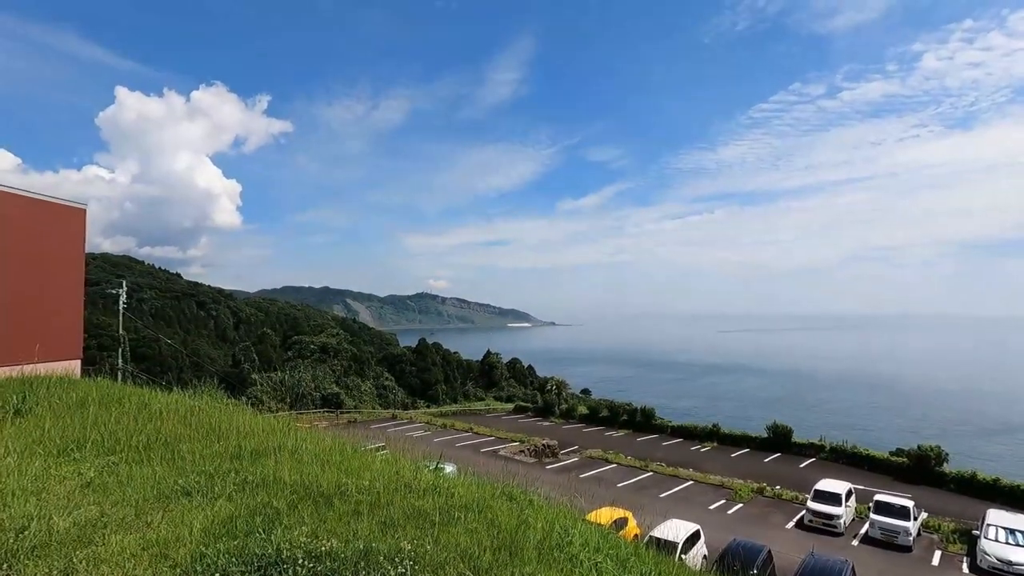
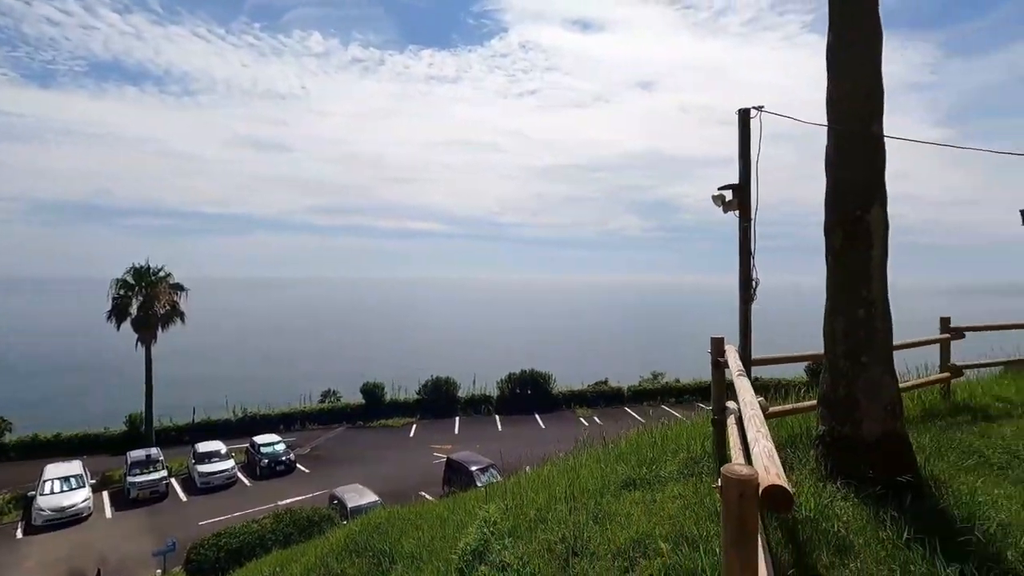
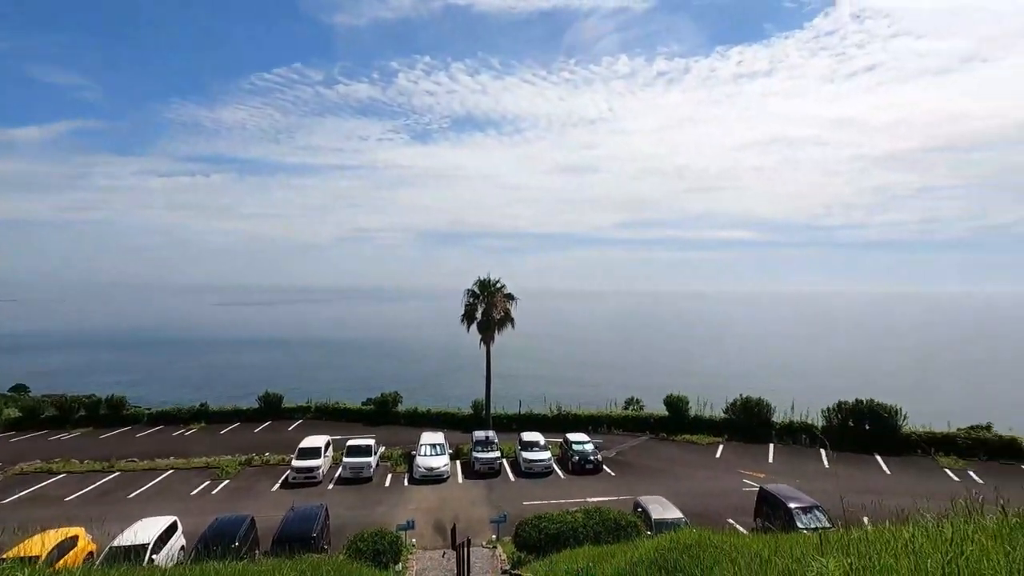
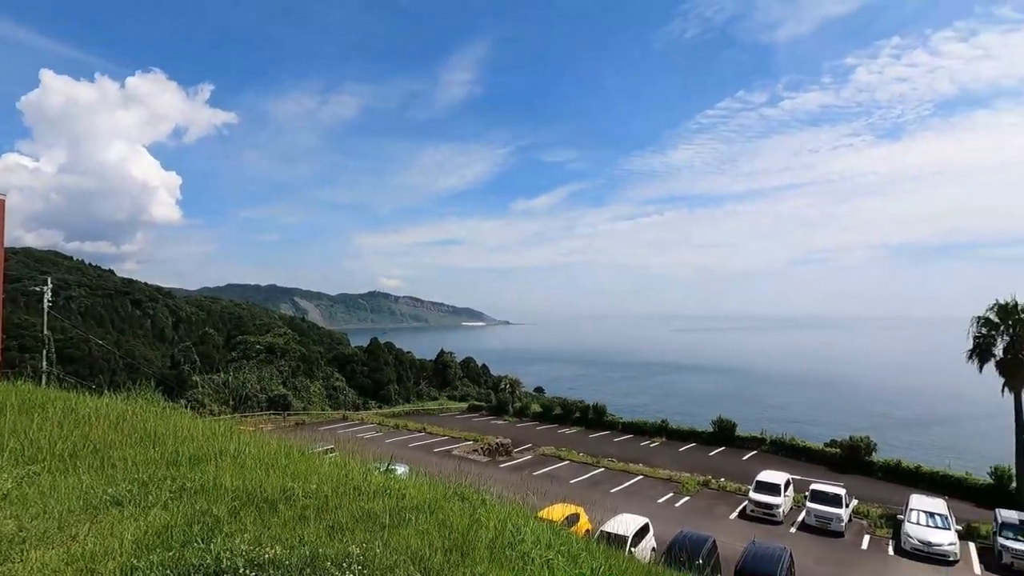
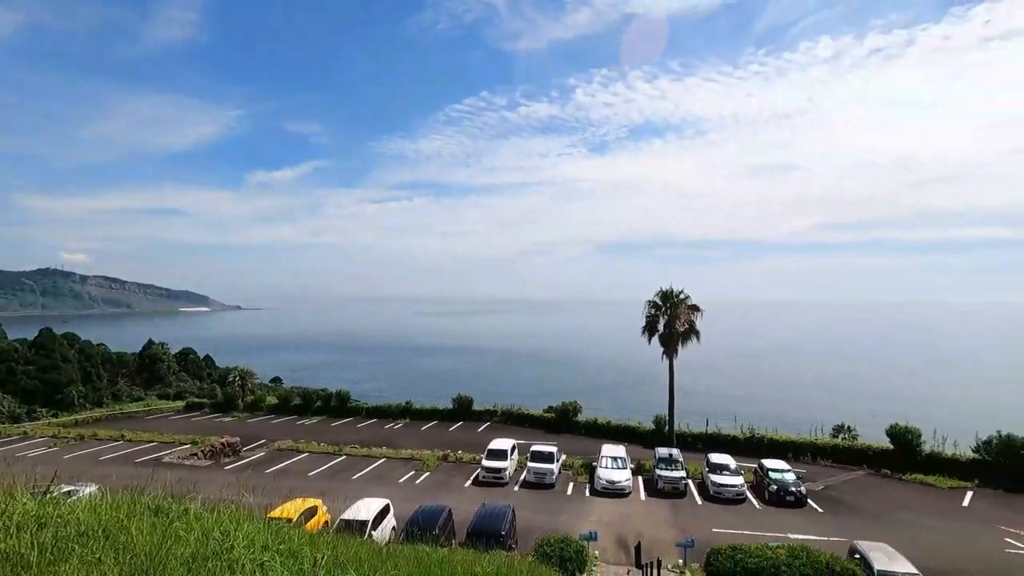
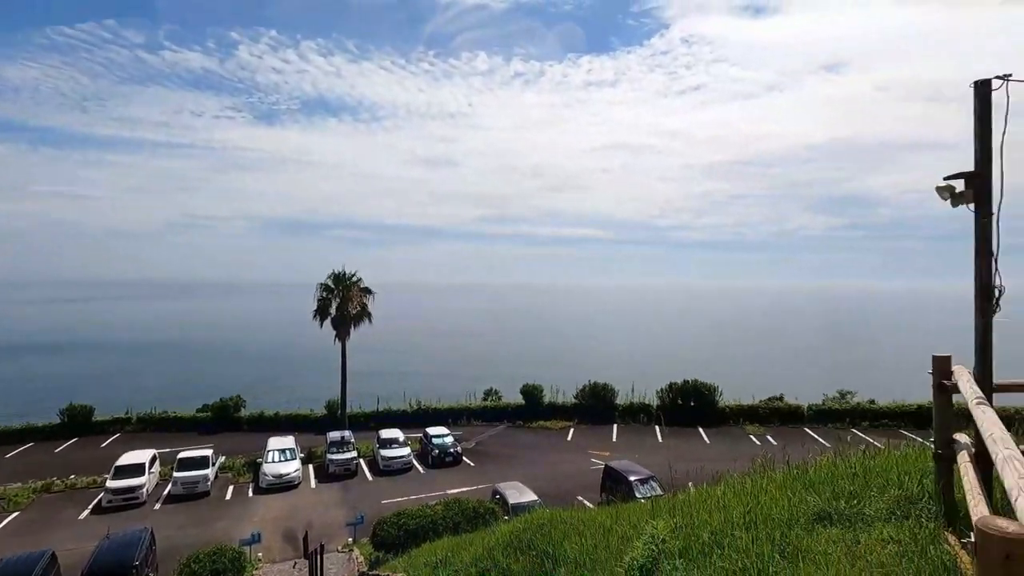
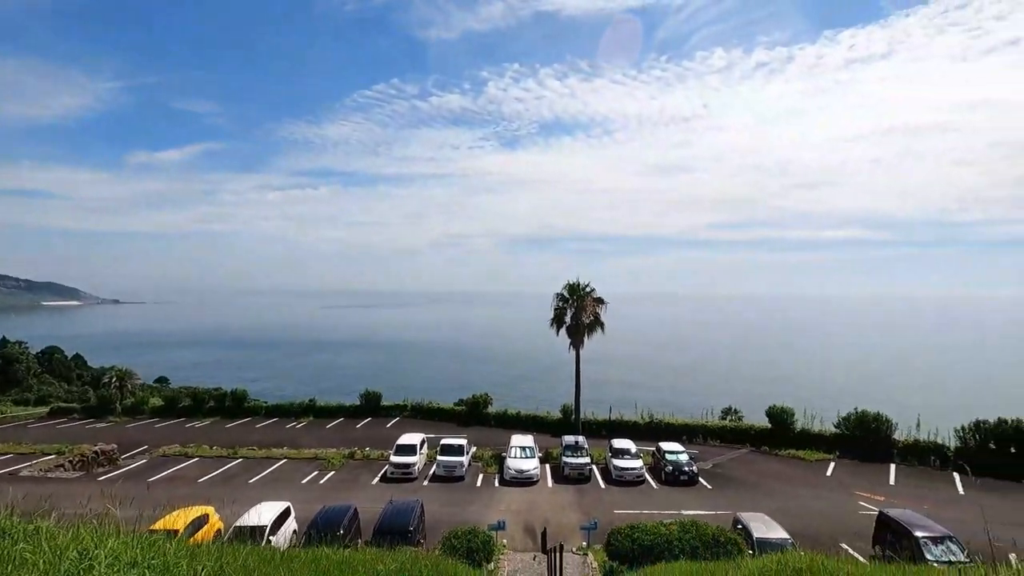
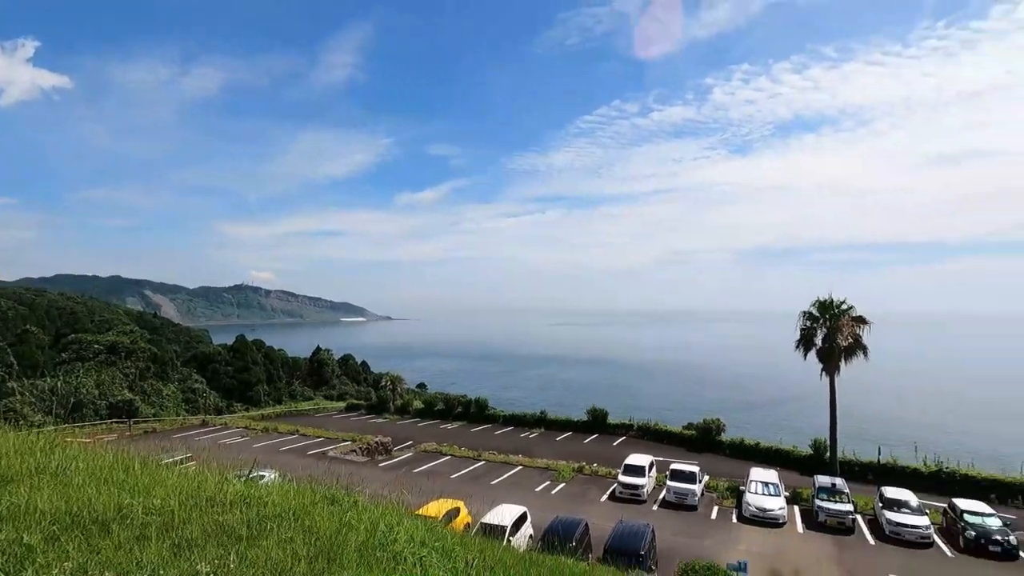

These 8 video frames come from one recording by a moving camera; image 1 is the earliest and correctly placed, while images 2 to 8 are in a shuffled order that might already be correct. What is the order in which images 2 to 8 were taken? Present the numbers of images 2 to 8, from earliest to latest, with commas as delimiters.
4, 8, 5, 7, 3, 6, 2
